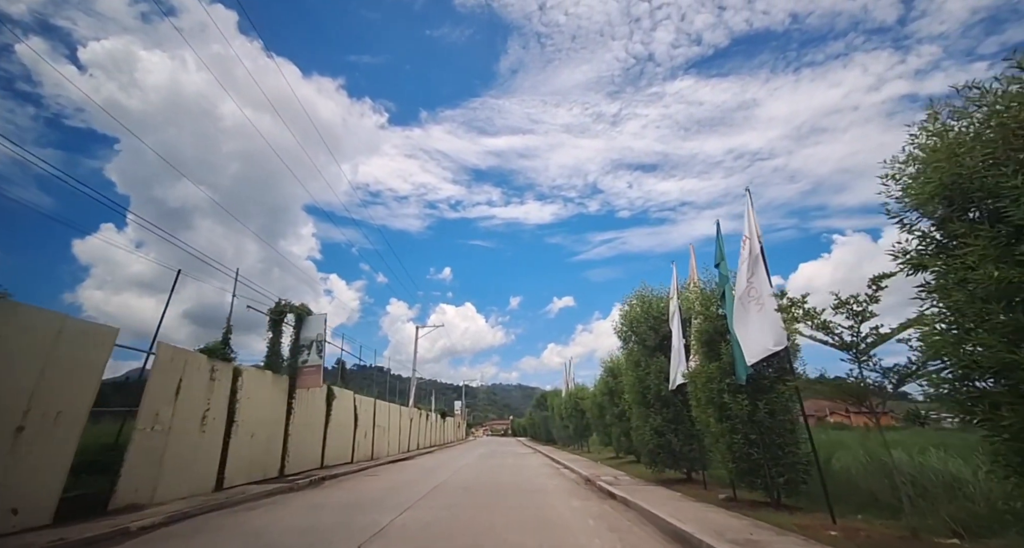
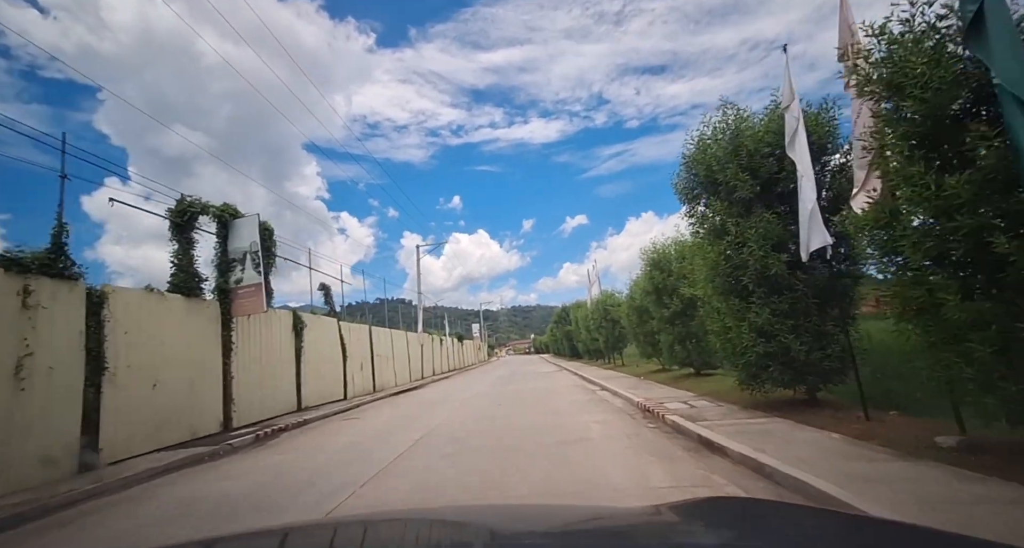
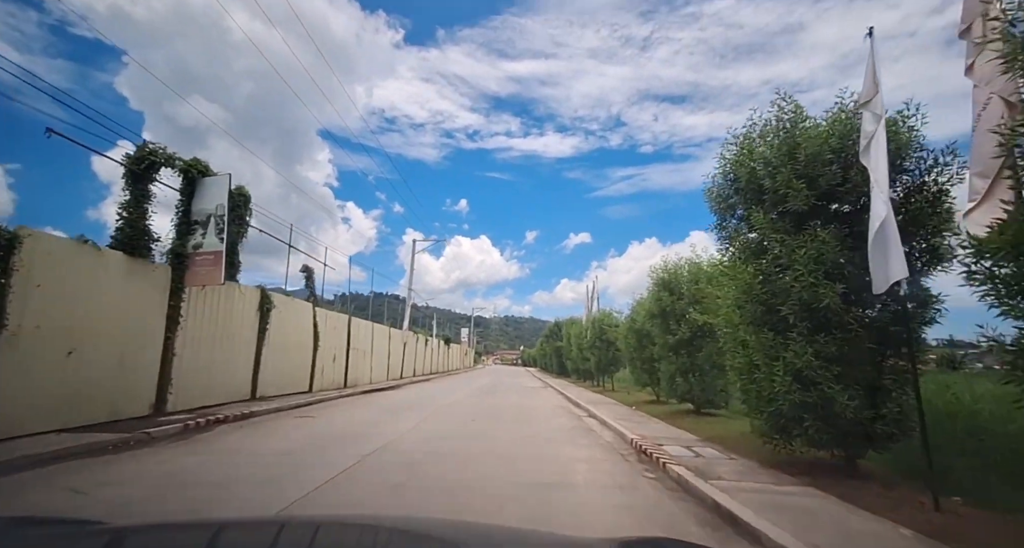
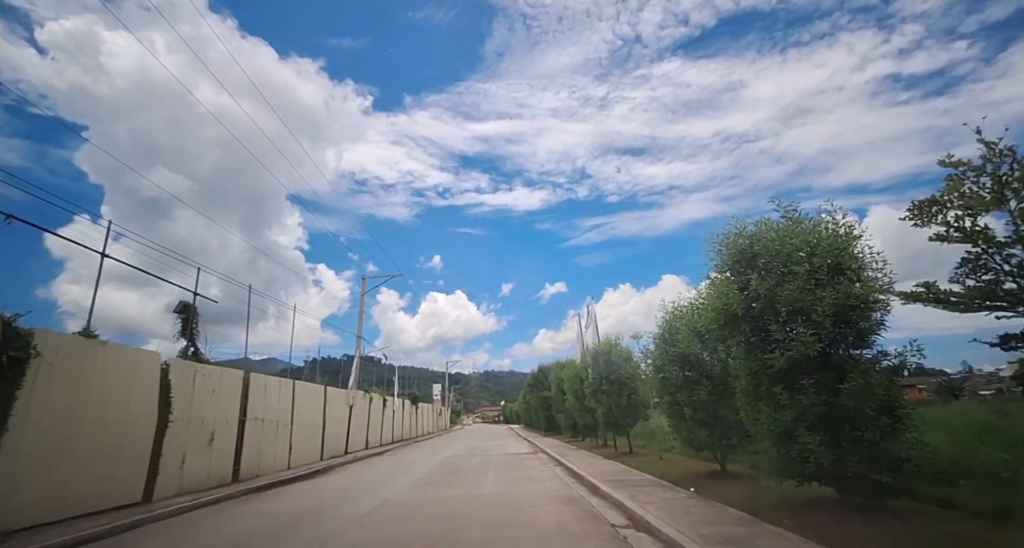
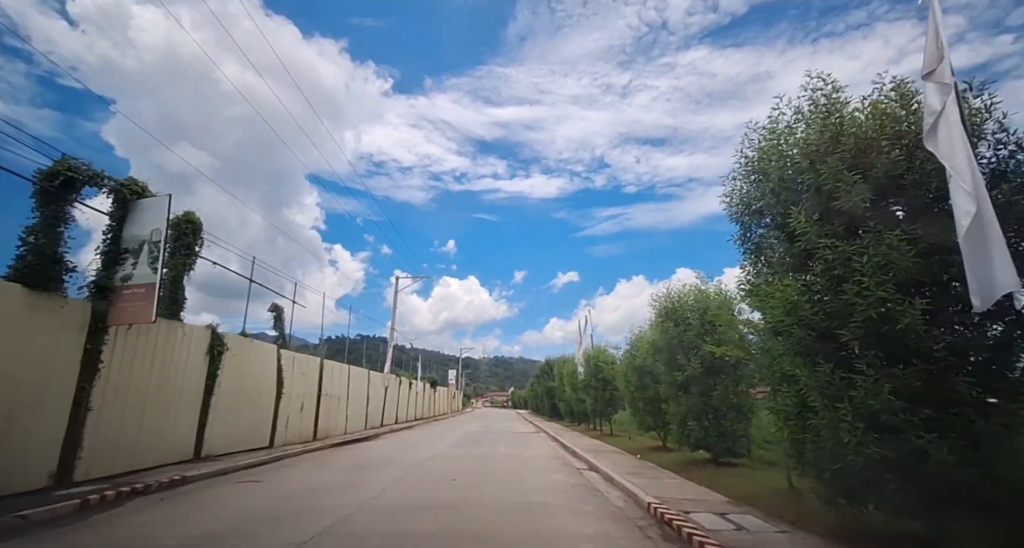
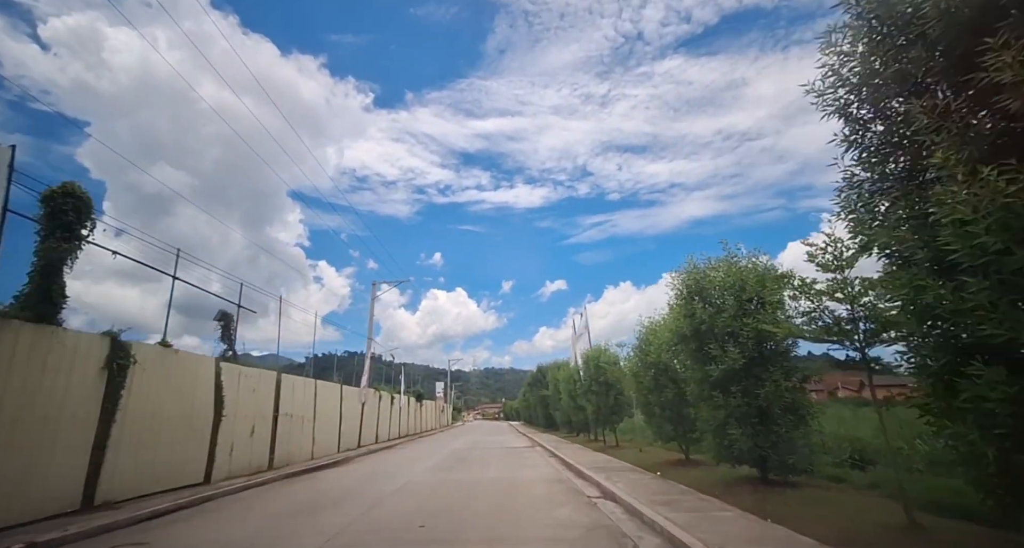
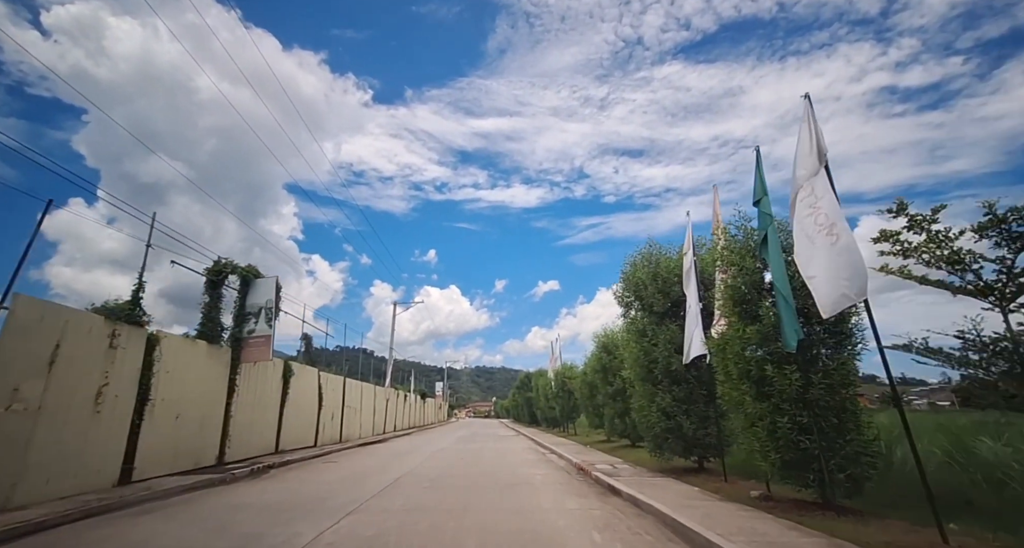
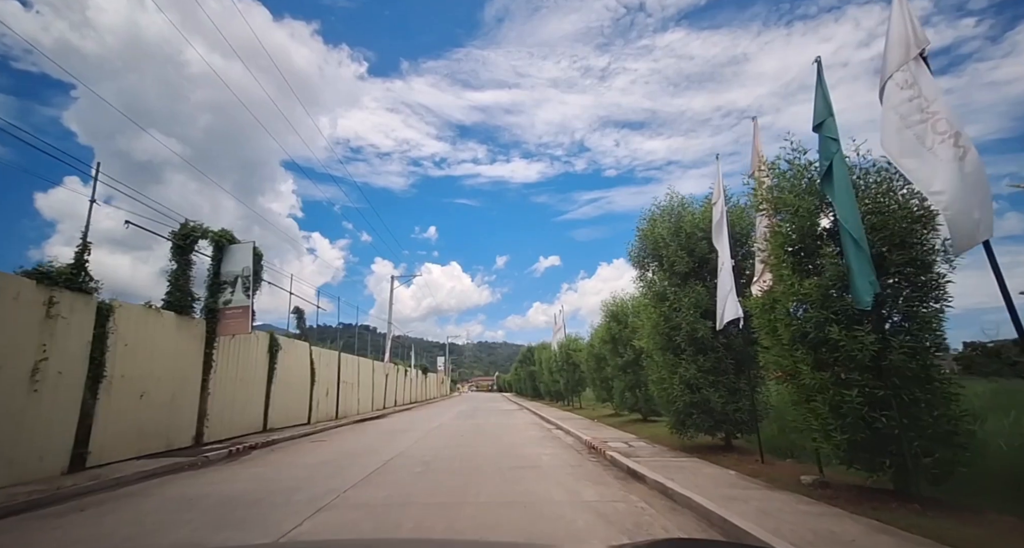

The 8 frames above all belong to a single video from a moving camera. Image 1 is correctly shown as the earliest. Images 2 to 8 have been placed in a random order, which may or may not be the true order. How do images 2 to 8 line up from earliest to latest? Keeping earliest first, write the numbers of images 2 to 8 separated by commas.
7, 8, 2, 3, 5, 6, 4
